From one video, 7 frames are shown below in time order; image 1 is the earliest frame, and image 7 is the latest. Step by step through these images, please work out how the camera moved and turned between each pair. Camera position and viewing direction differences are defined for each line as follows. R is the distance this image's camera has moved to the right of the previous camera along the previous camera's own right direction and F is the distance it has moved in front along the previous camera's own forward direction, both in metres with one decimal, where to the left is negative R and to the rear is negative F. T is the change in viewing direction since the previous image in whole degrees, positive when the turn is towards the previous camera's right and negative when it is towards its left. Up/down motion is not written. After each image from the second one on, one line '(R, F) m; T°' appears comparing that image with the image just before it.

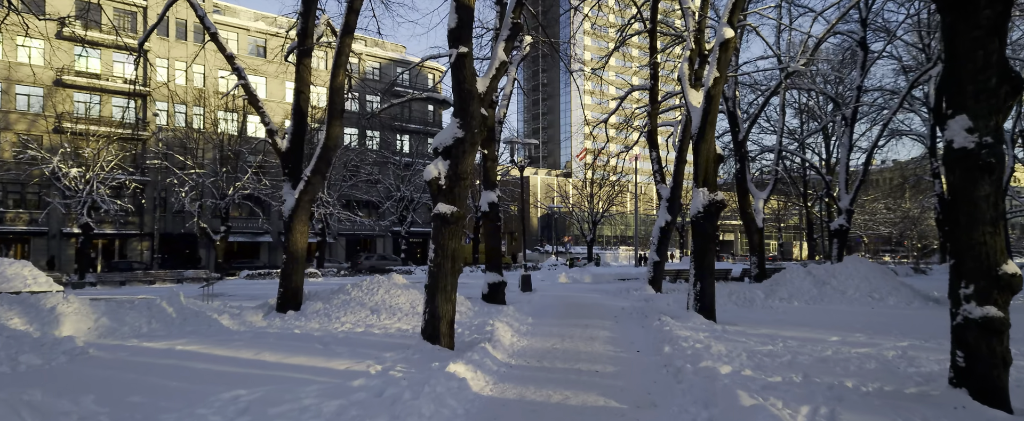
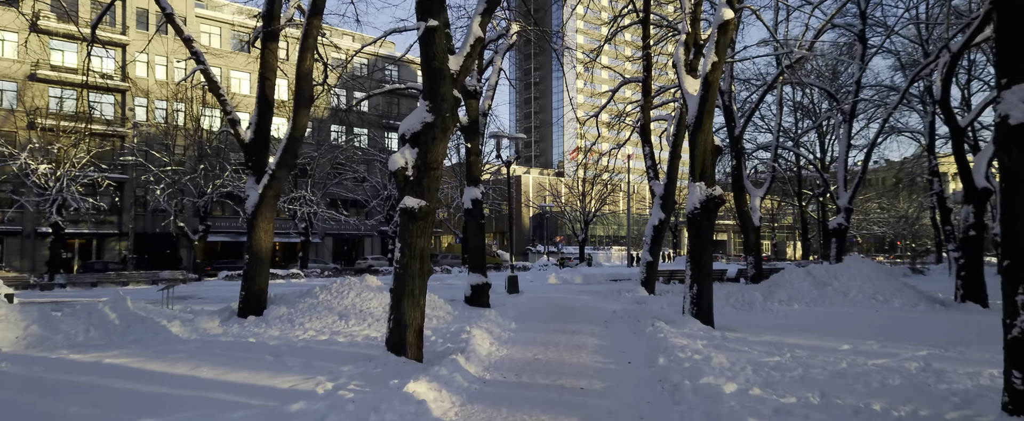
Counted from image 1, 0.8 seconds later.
(+0.2, +0.8) m; +1°
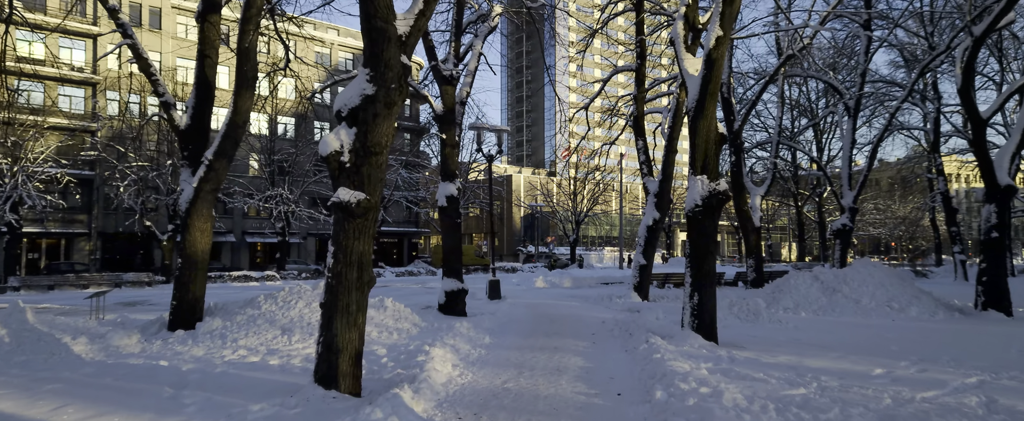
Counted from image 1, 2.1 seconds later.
(+0.3, +1.3) m; +1°
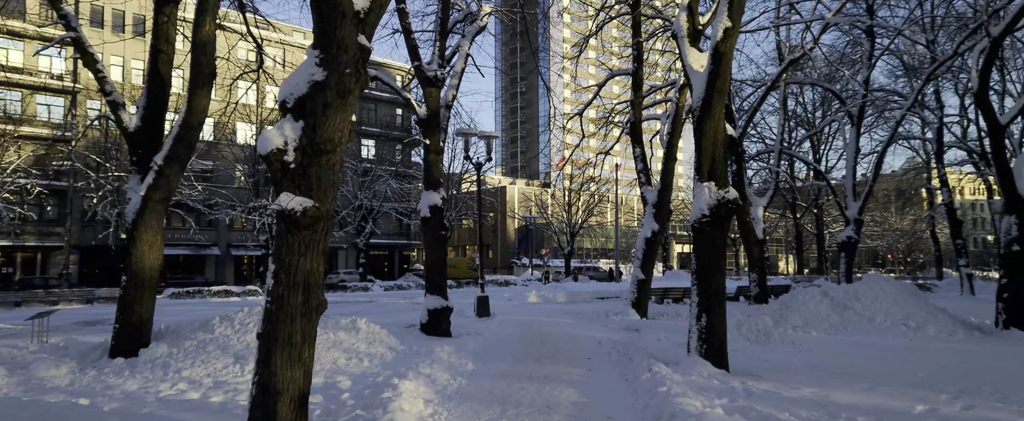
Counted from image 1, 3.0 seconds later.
(+0.1, +0.9) m; +1°
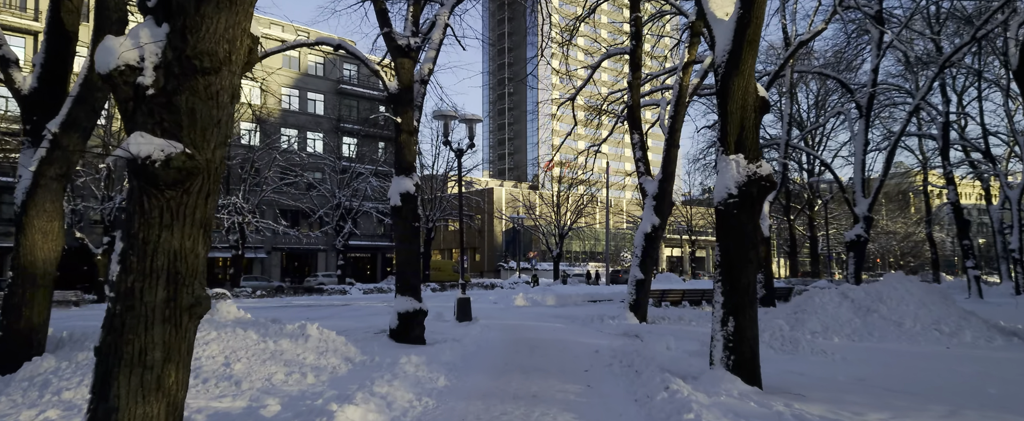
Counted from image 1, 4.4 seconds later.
(+0.1, +1.4) m; +1°
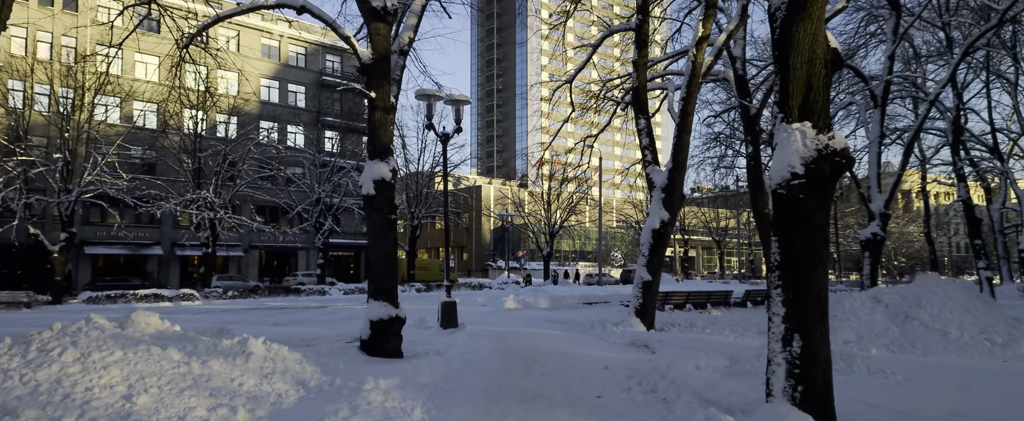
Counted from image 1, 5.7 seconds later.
(-0.1, +1.4) m; +1°
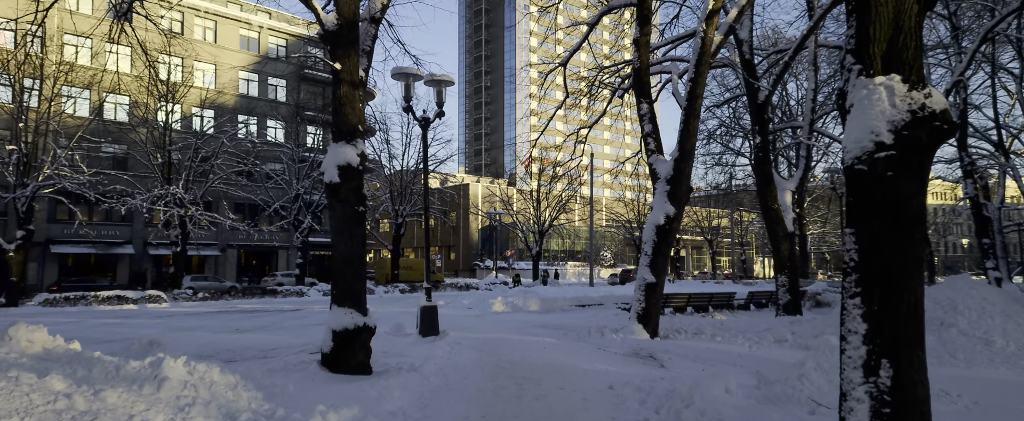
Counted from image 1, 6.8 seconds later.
(0.0, +1.2) m; +1°
